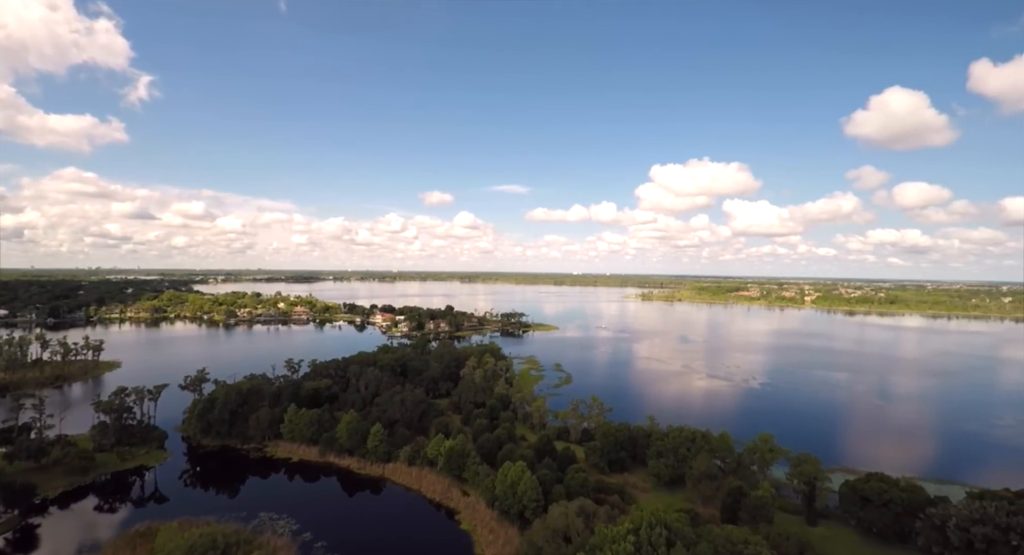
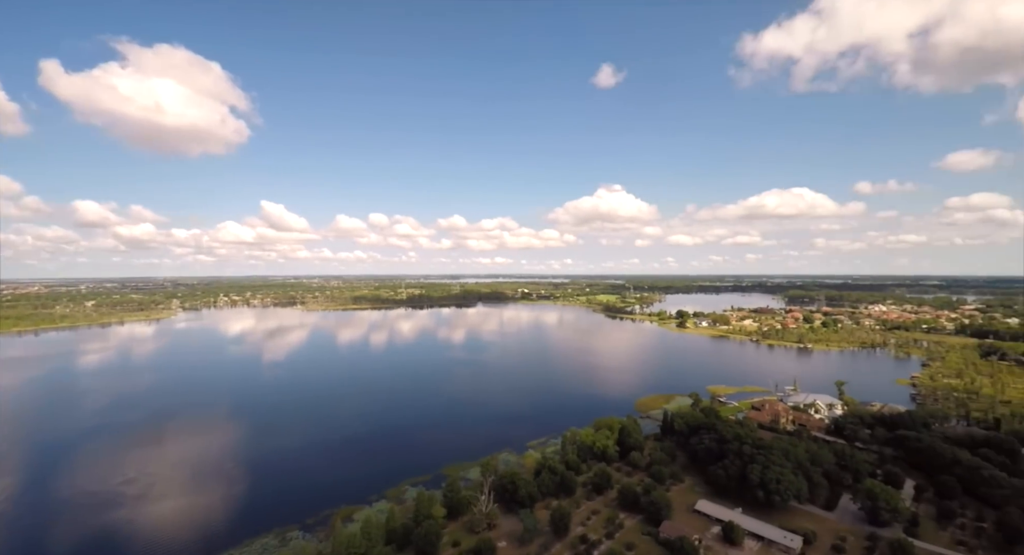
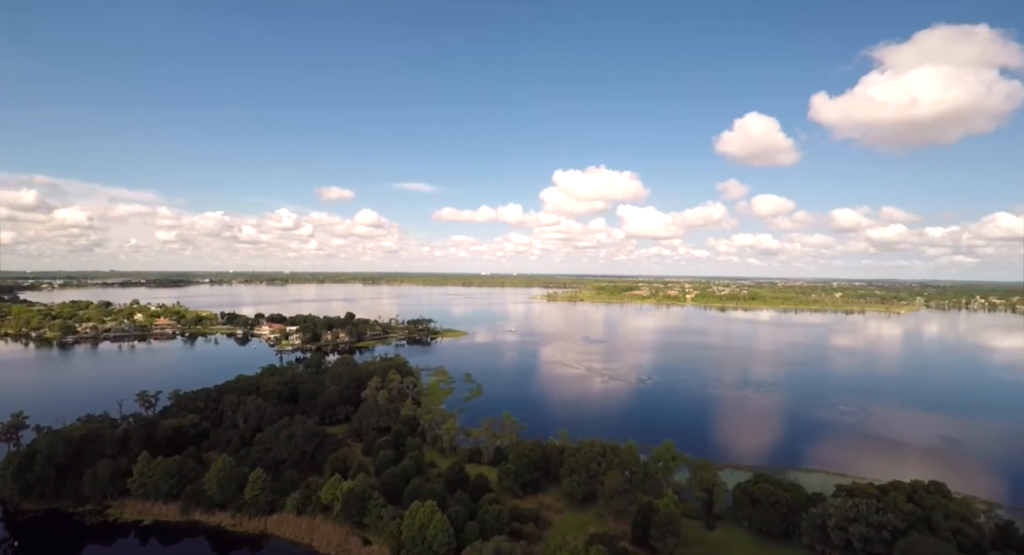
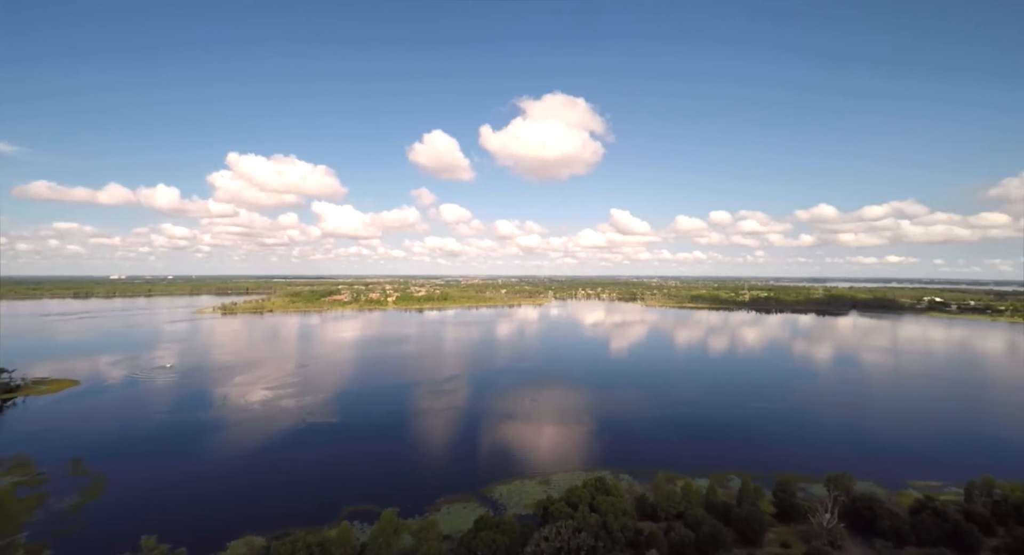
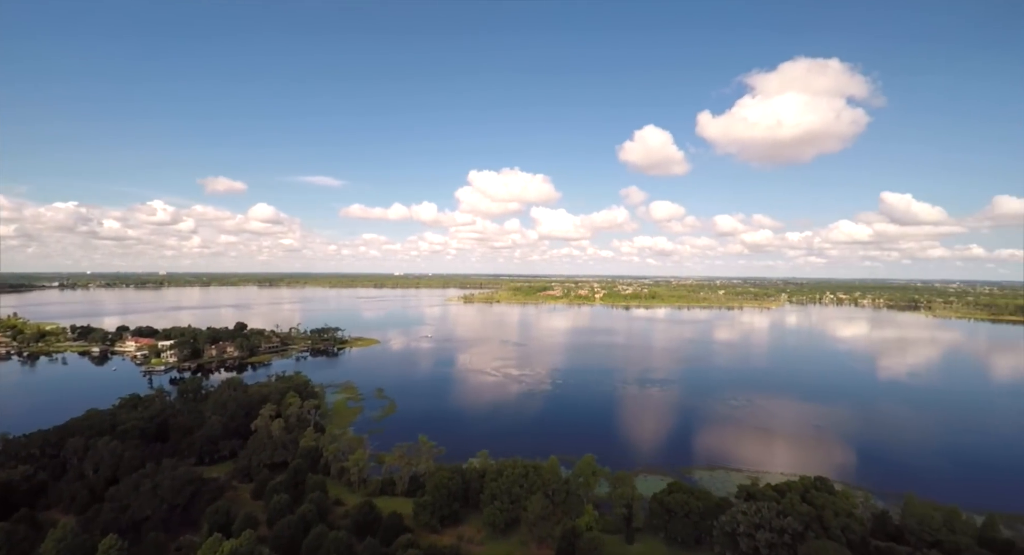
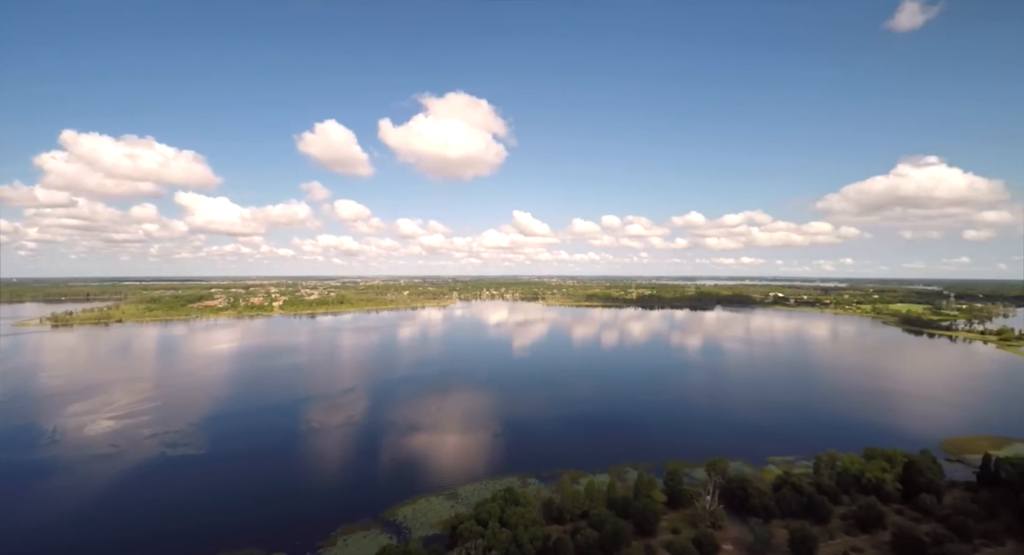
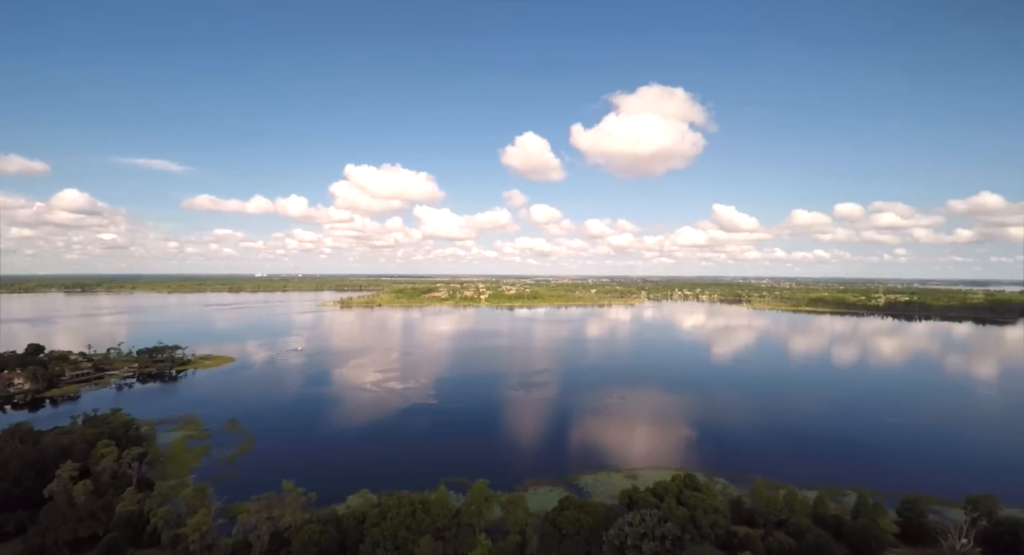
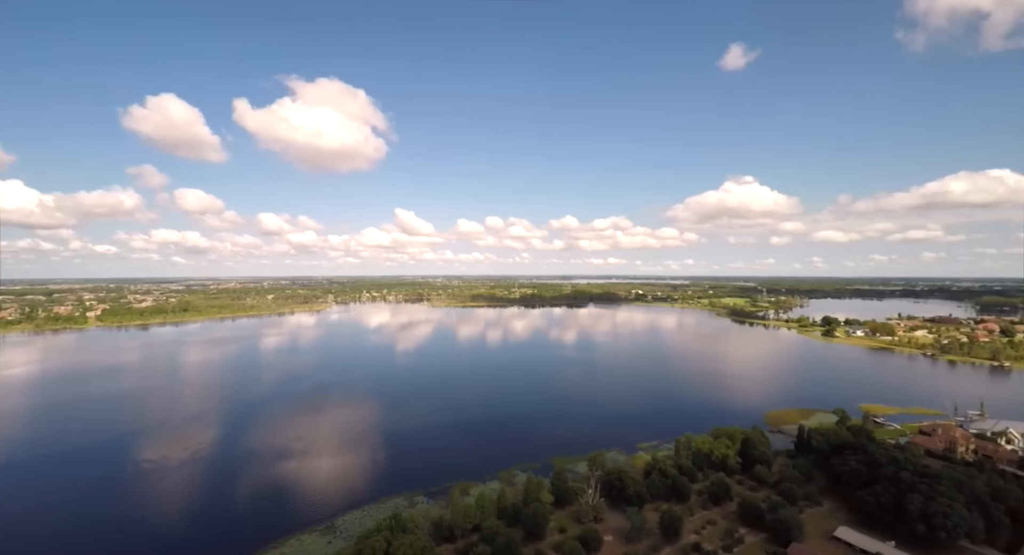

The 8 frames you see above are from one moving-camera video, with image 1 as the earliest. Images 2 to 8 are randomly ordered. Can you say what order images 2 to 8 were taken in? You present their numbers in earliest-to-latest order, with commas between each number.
3, 5, 7, 4, 6, 8, 2
